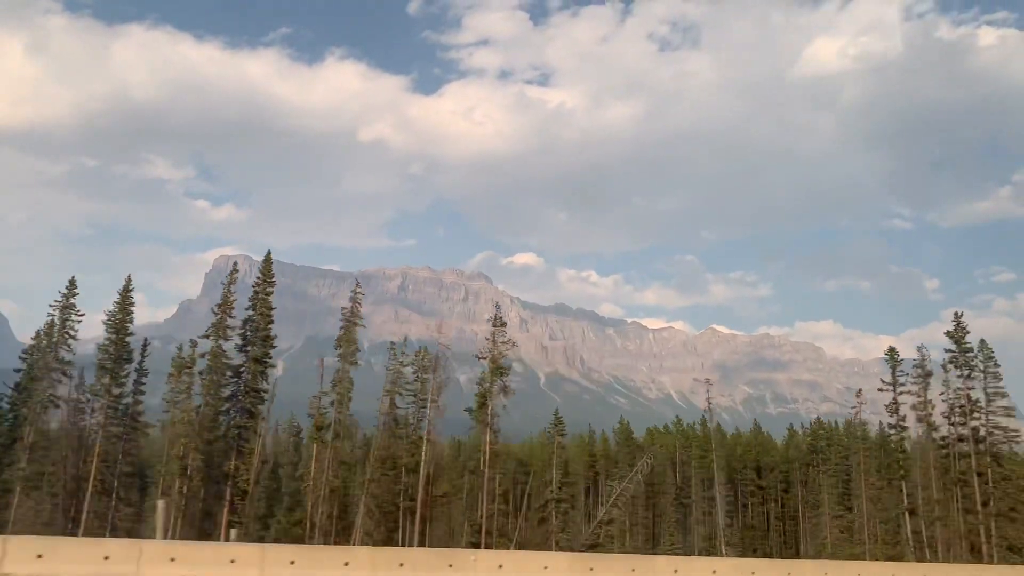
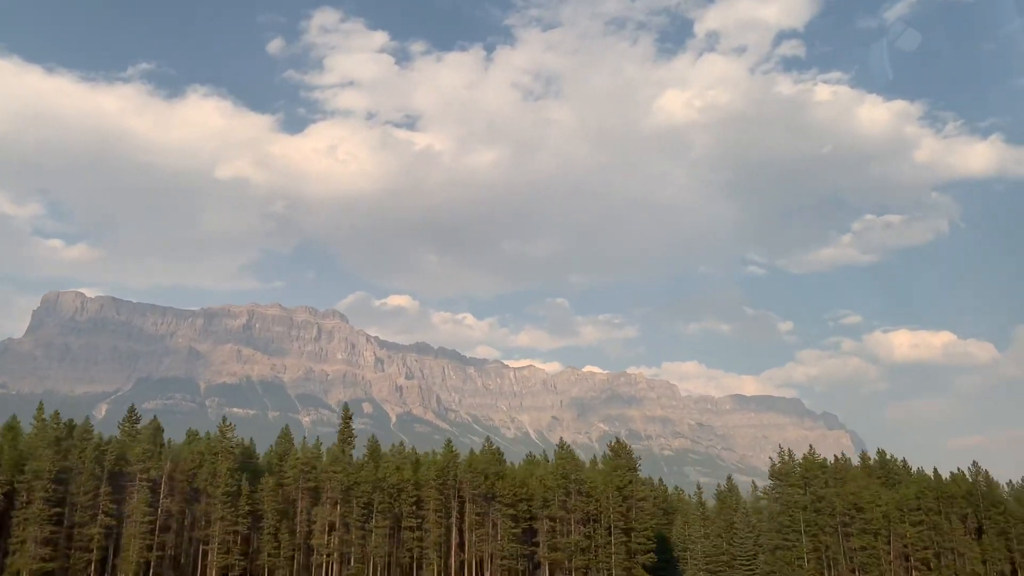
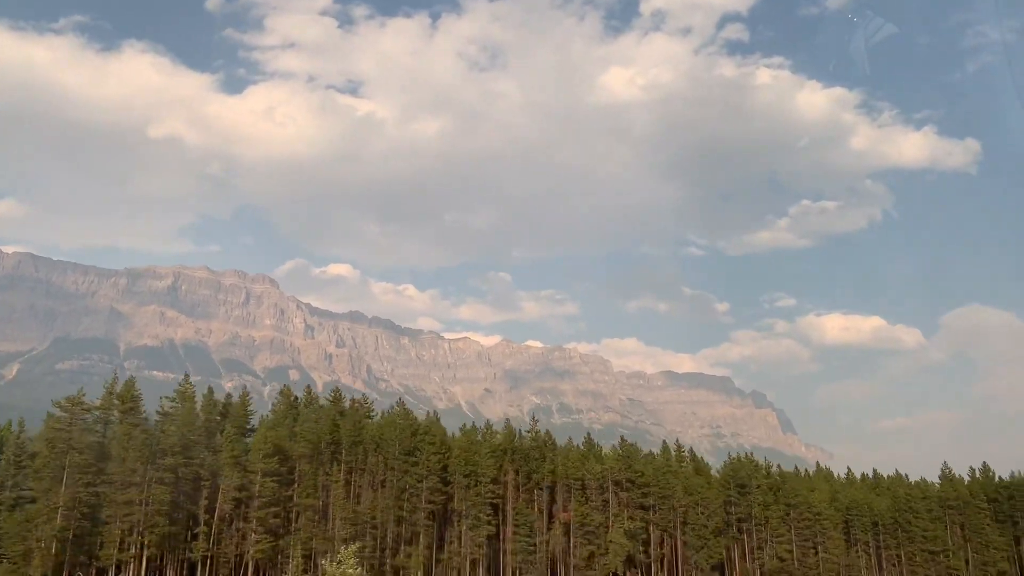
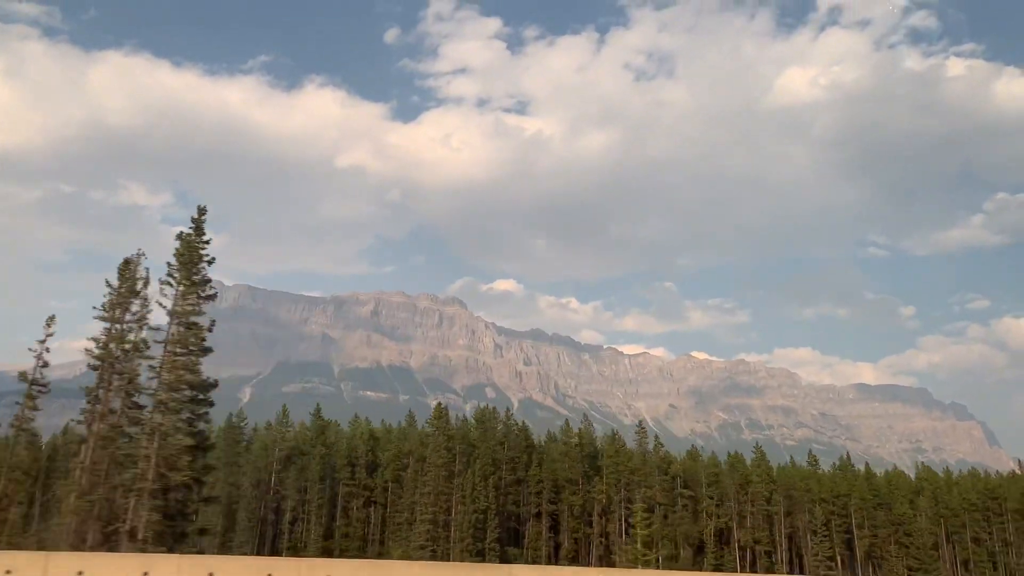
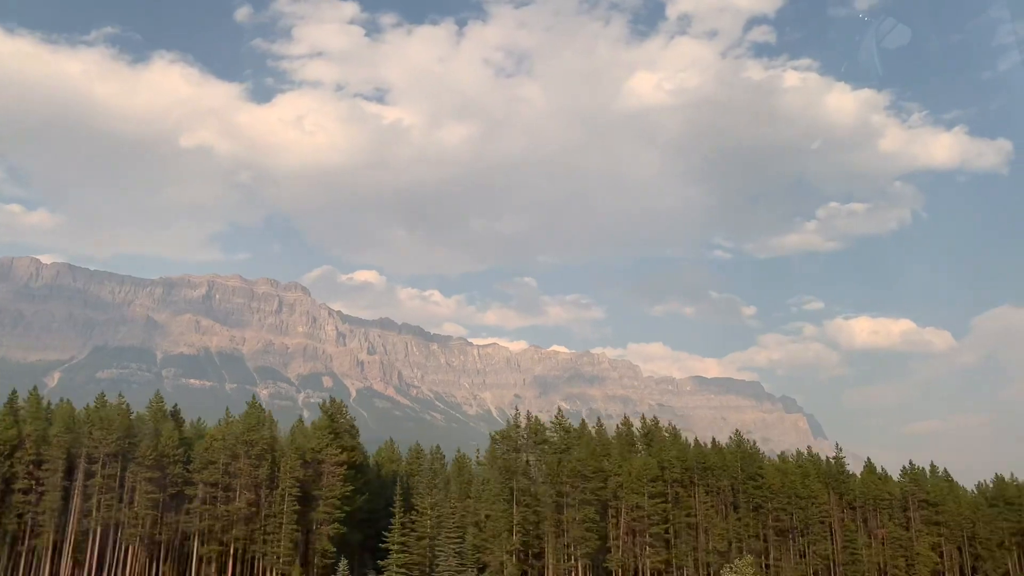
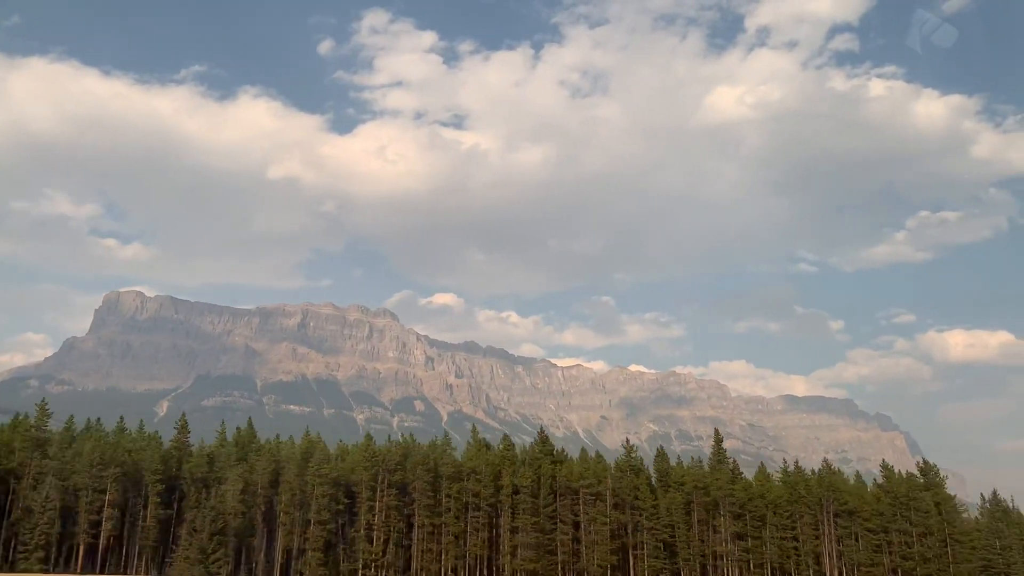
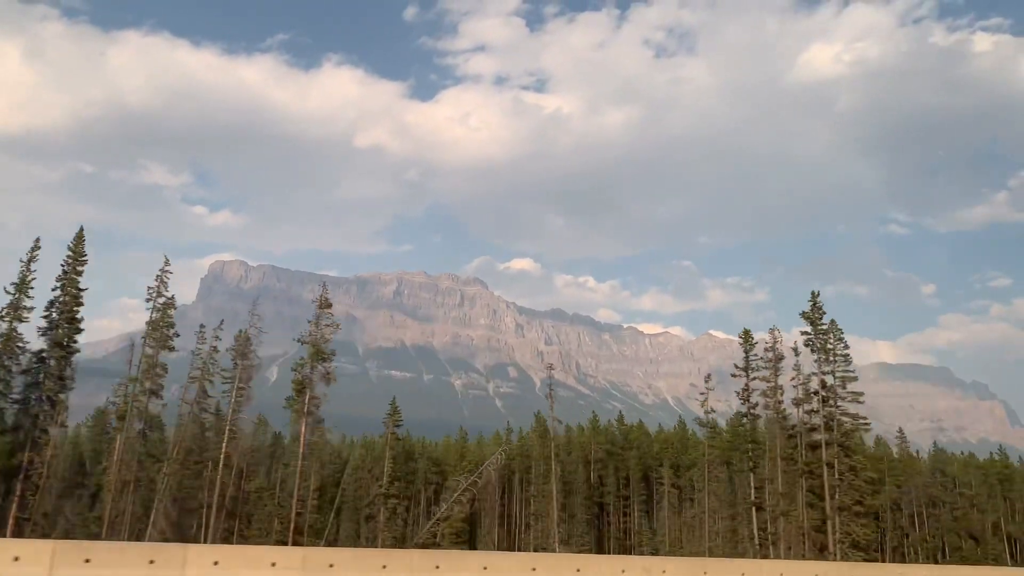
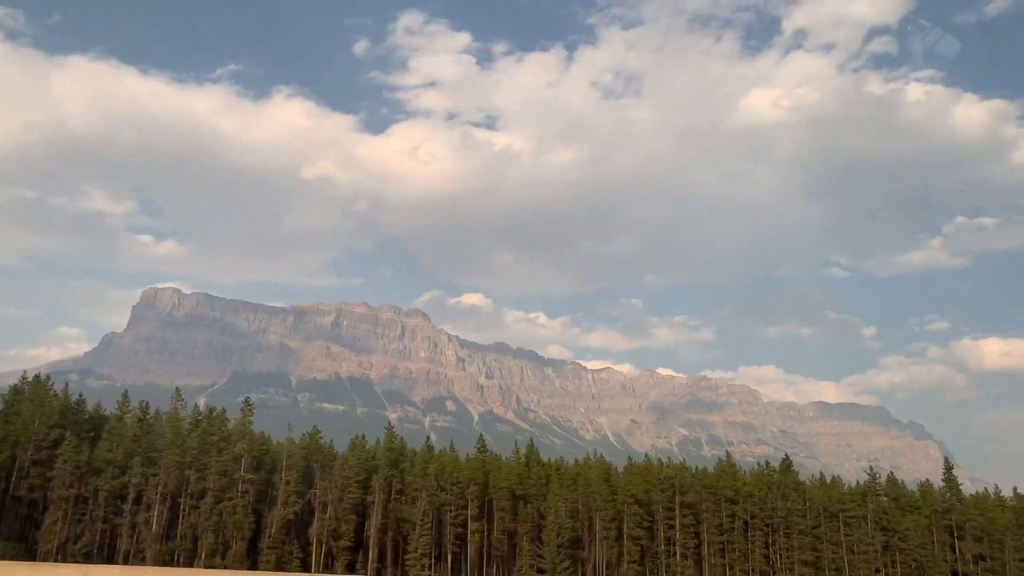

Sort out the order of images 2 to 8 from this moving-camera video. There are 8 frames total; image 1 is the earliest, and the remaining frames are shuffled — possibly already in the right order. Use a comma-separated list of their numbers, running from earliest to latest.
7, 4, 8, 6, 2, 5, 3
